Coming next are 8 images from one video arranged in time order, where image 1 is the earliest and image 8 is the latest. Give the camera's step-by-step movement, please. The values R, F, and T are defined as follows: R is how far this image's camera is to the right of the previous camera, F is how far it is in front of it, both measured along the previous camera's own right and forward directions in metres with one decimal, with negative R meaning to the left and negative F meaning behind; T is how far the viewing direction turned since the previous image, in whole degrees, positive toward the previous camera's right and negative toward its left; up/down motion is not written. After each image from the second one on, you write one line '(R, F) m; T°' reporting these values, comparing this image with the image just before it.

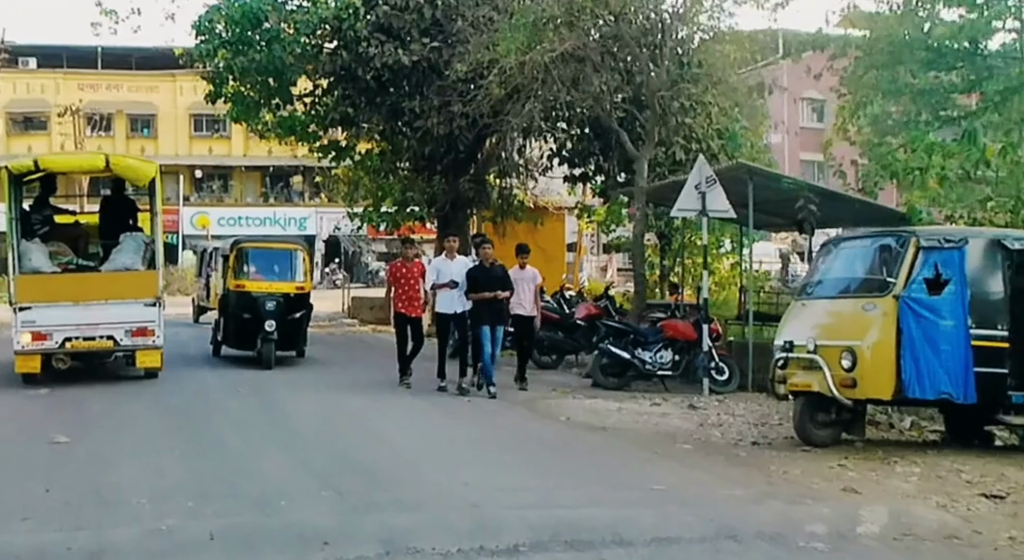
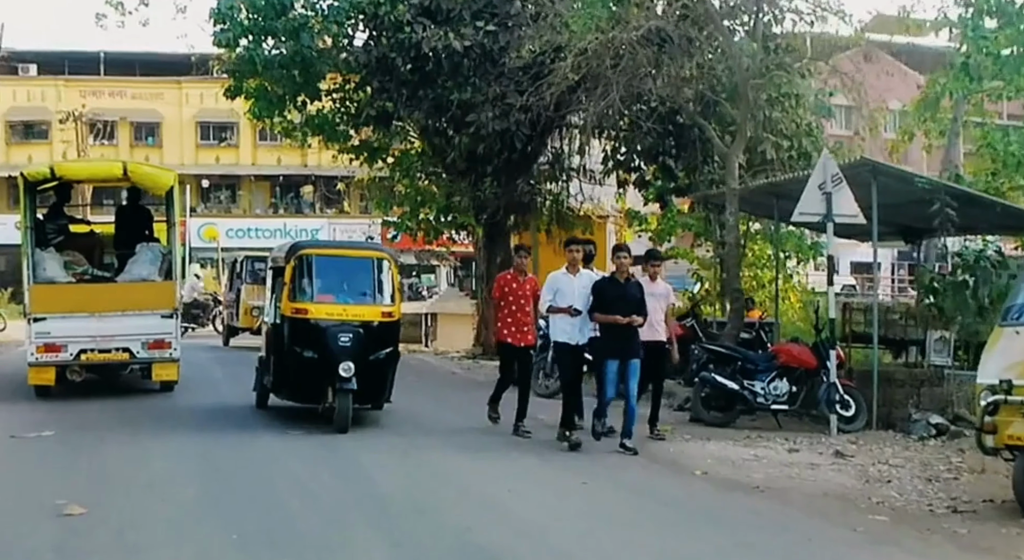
(-0.9, +2.6) m; 0°
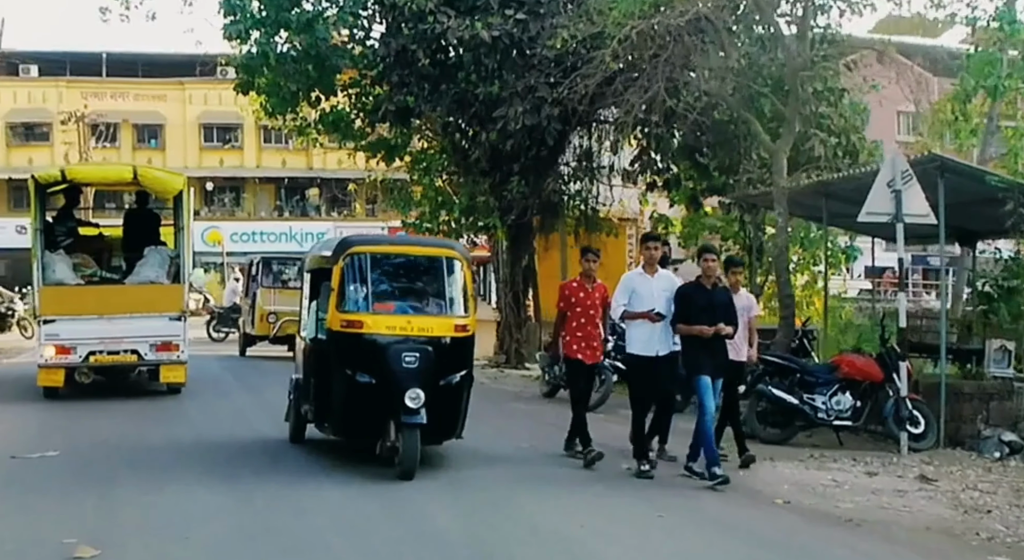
(-0.4, +1.1) m; 0°
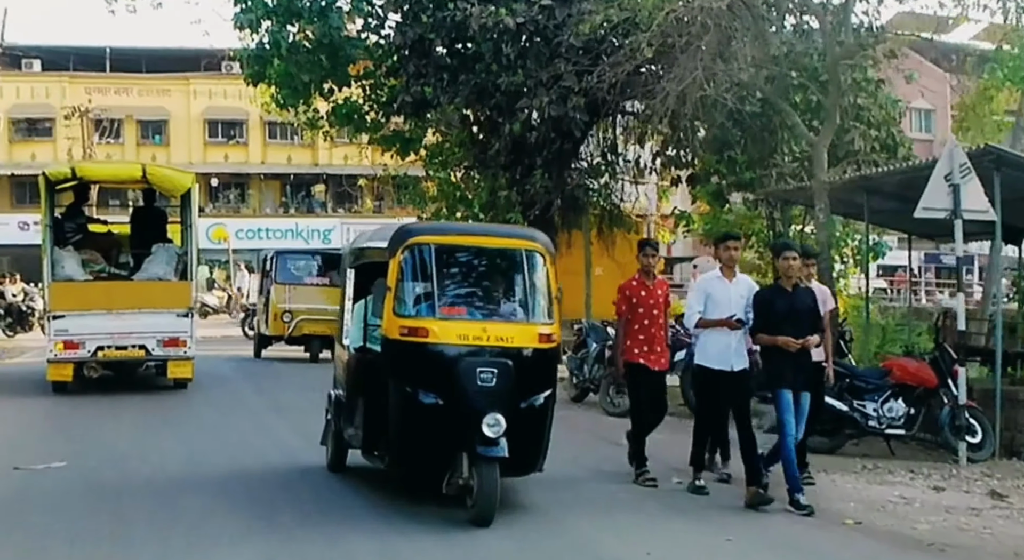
(-0.3, +0.8) m; 0°
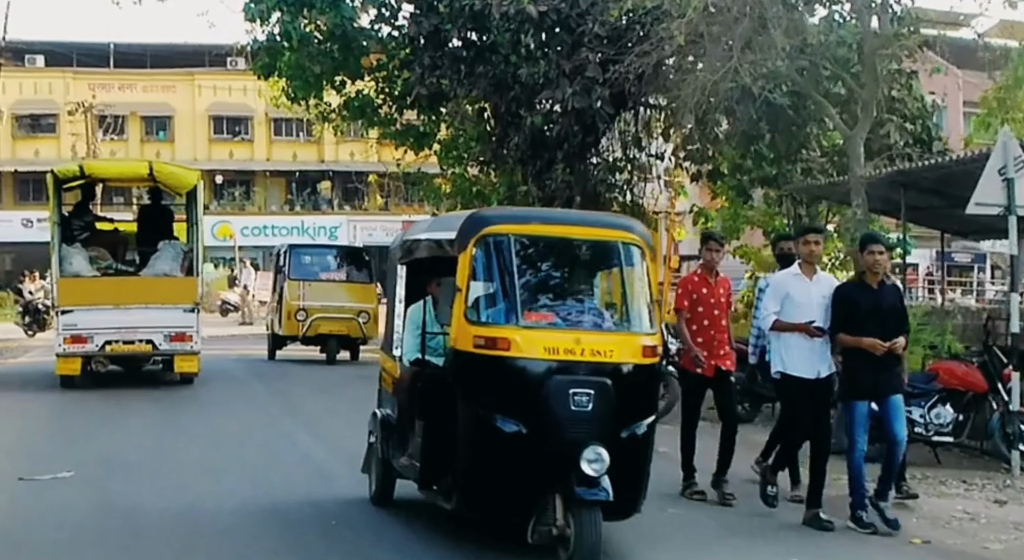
(-0.2, +0.6) m; 0°
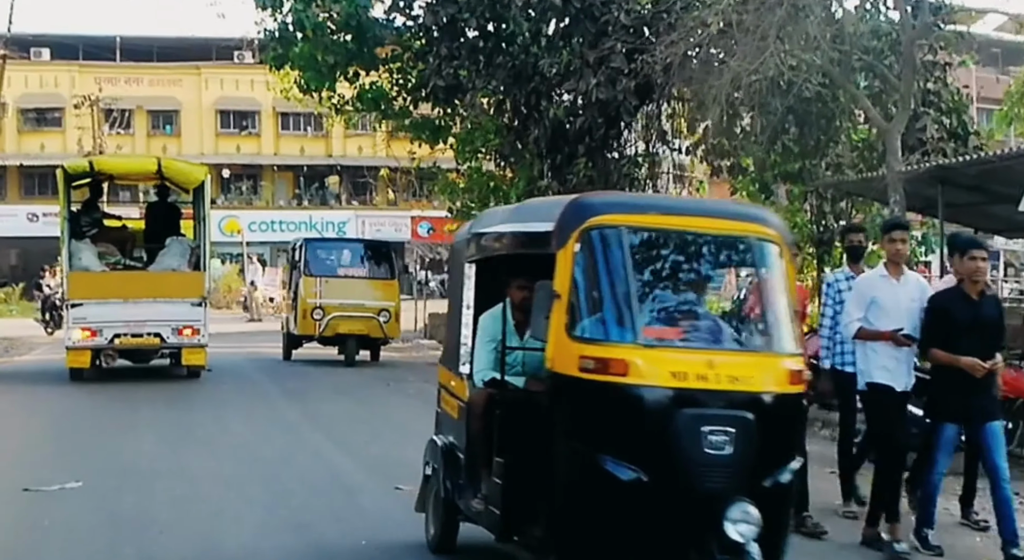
(-0.2, +0.6) m; 0°
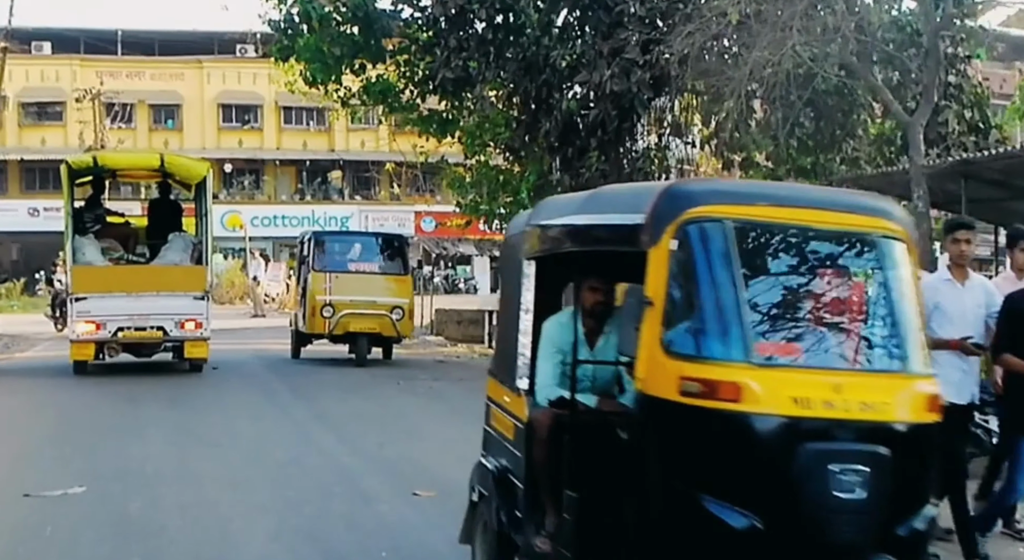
(-0.1, +0.3) m; 0°
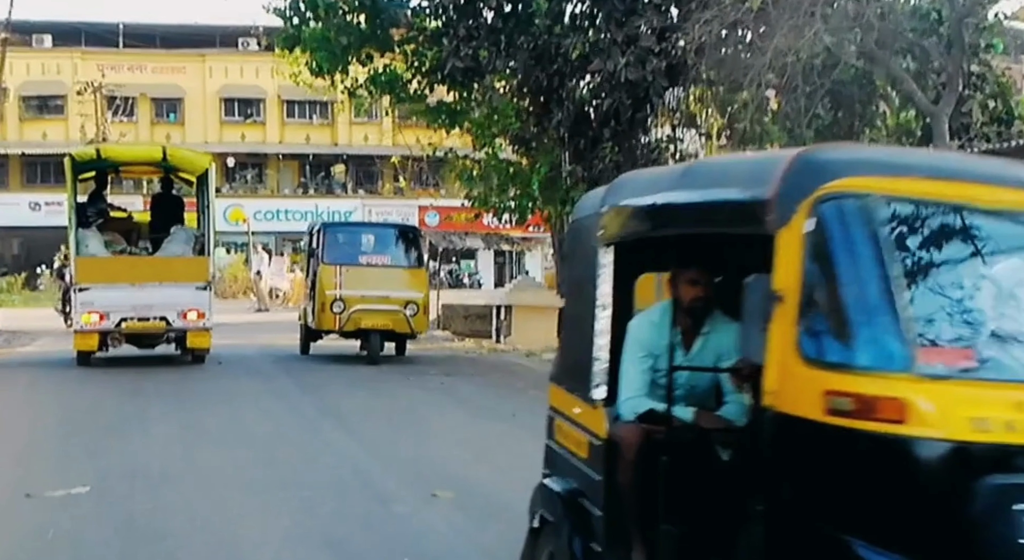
(-0.1, +0.4) m; 0°
